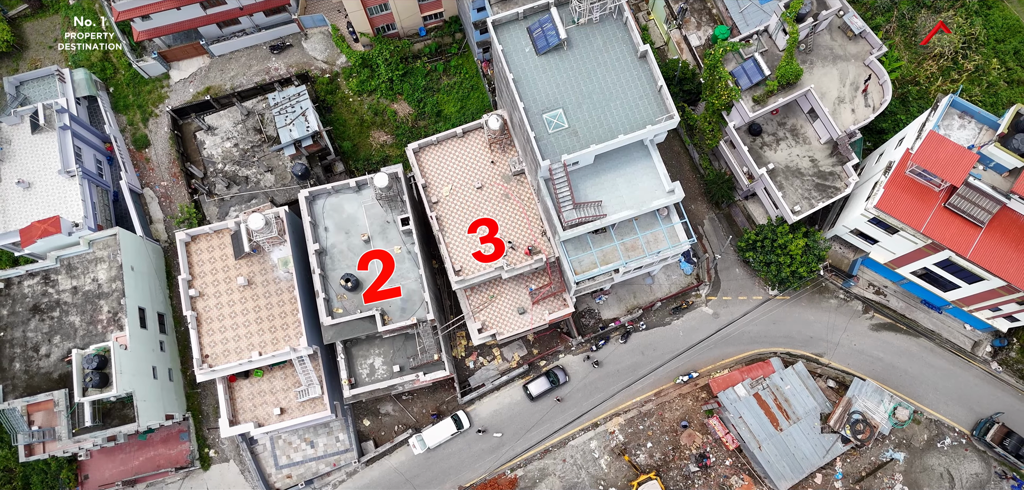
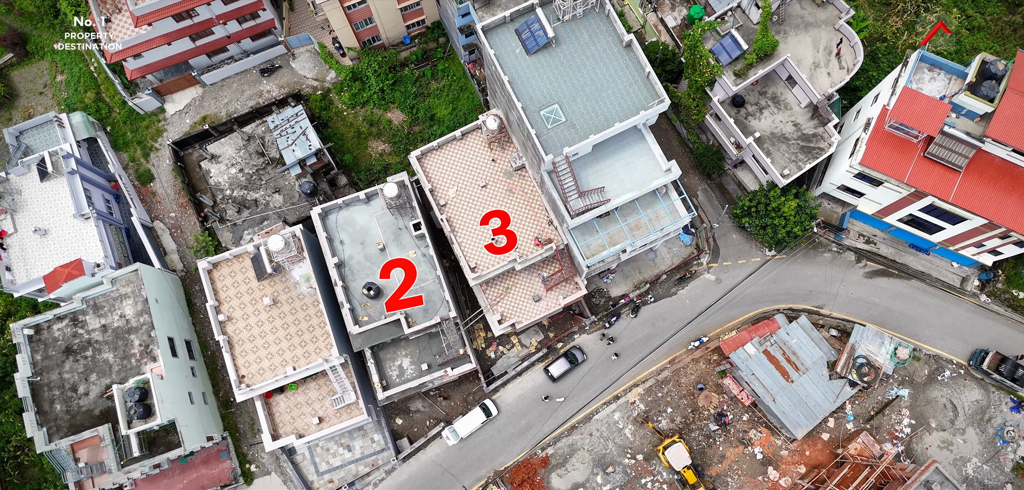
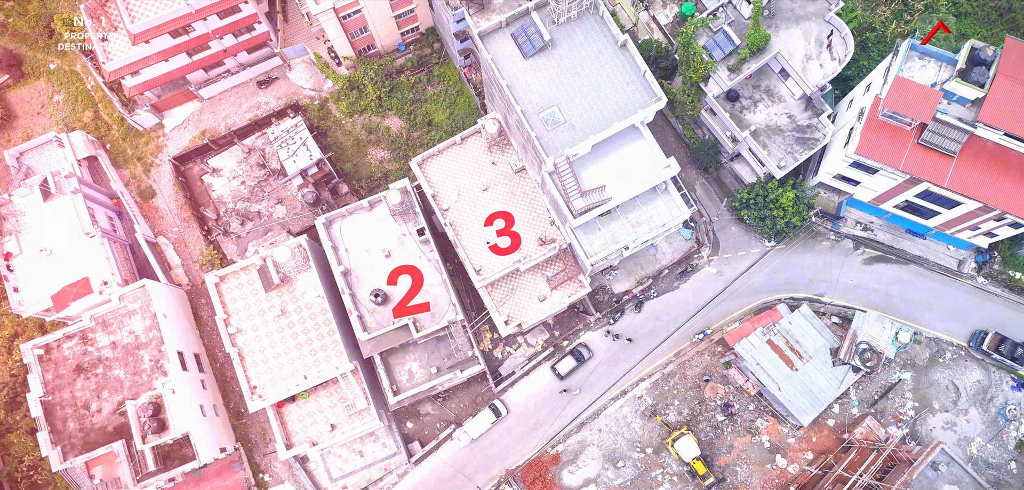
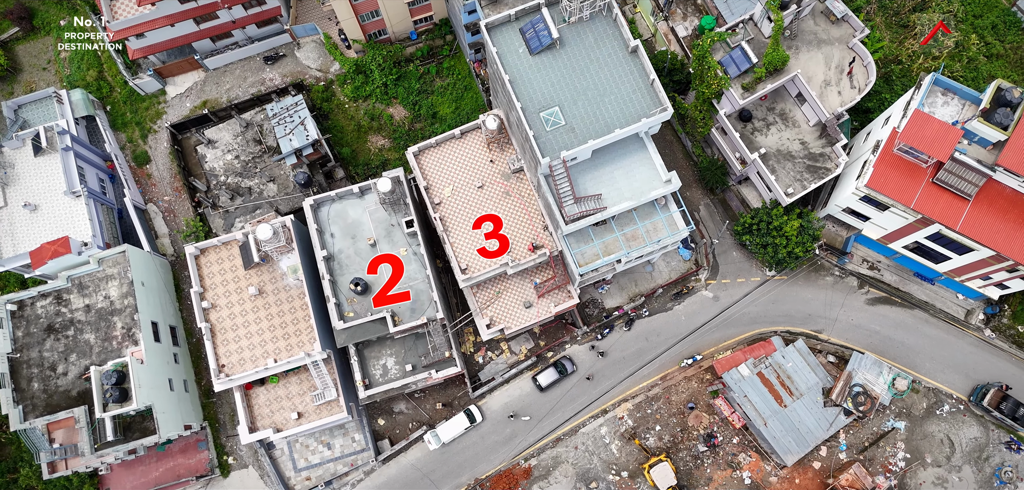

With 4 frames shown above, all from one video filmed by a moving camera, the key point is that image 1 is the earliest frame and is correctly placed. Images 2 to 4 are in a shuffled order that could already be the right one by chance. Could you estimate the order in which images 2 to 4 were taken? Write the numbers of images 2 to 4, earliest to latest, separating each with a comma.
4, 2, 3
